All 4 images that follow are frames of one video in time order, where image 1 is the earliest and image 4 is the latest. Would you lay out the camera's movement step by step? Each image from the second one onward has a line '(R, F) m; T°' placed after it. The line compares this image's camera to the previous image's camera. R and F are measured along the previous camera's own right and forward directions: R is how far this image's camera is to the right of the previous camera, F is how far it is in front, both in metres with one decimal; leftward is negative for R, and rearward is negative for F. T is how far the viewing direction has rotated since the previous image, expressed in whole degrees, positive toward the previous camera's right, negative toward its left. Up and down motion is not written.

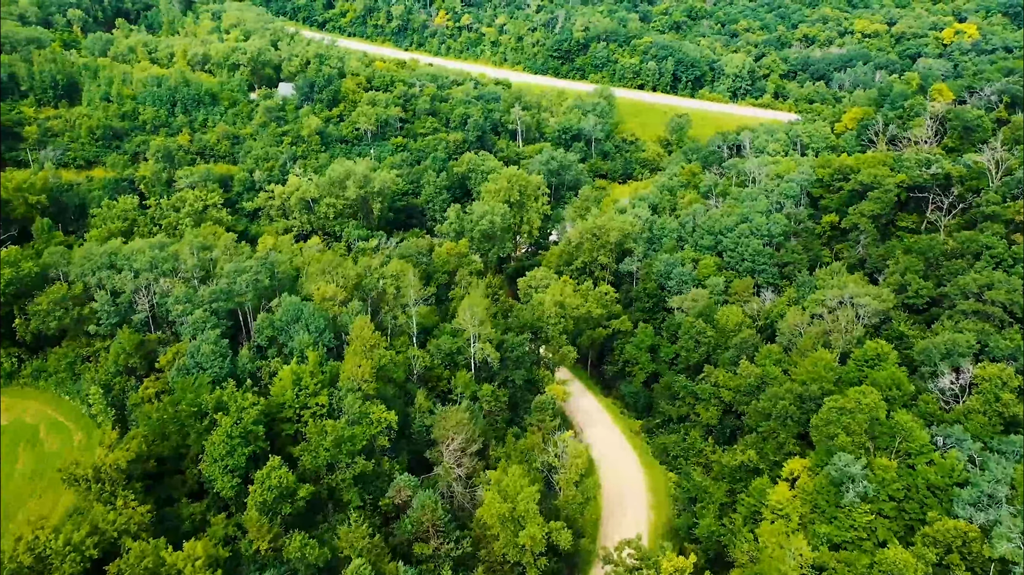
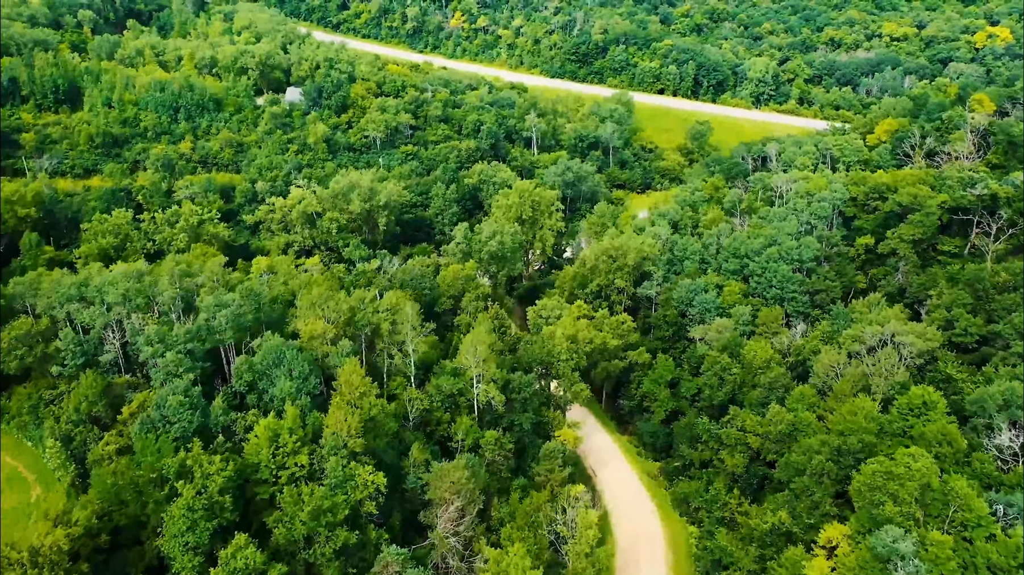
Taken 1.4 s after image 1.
(+0.4, +3.5) m; -1°
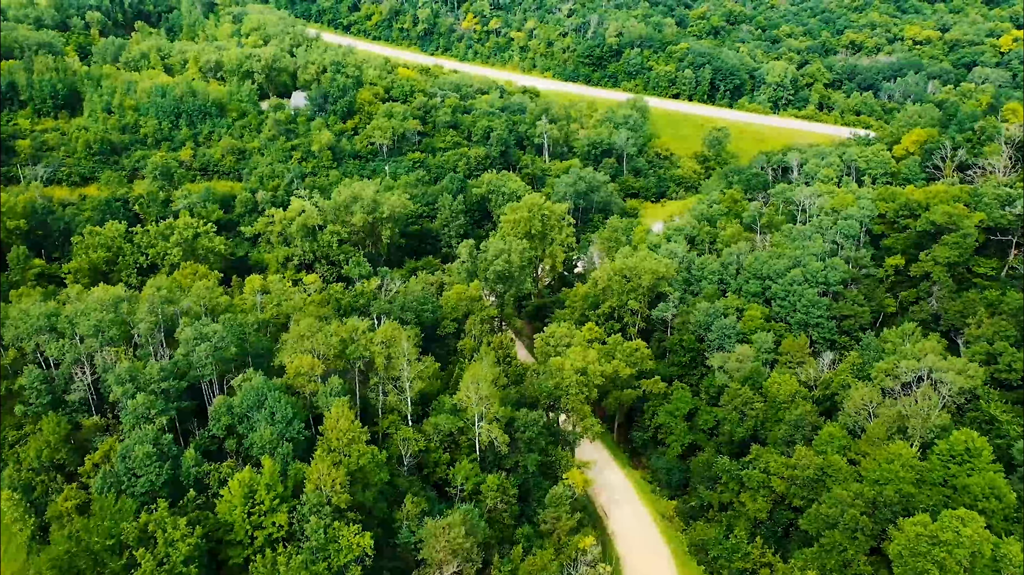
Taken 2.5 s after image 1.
(+0.3, +2.8) m; -1°
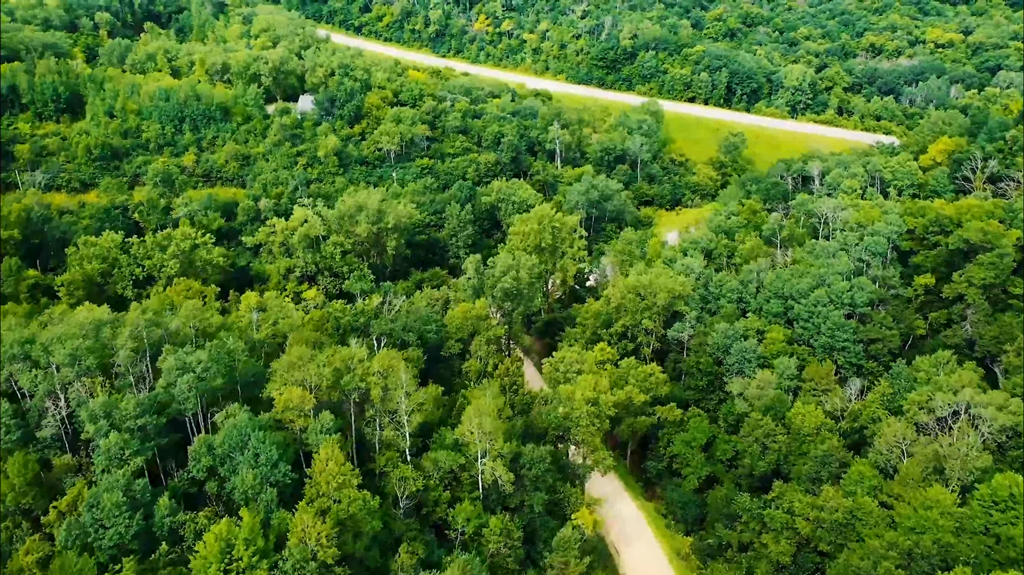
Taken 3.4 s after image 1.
(+0.2, +2.3) m; -1°
